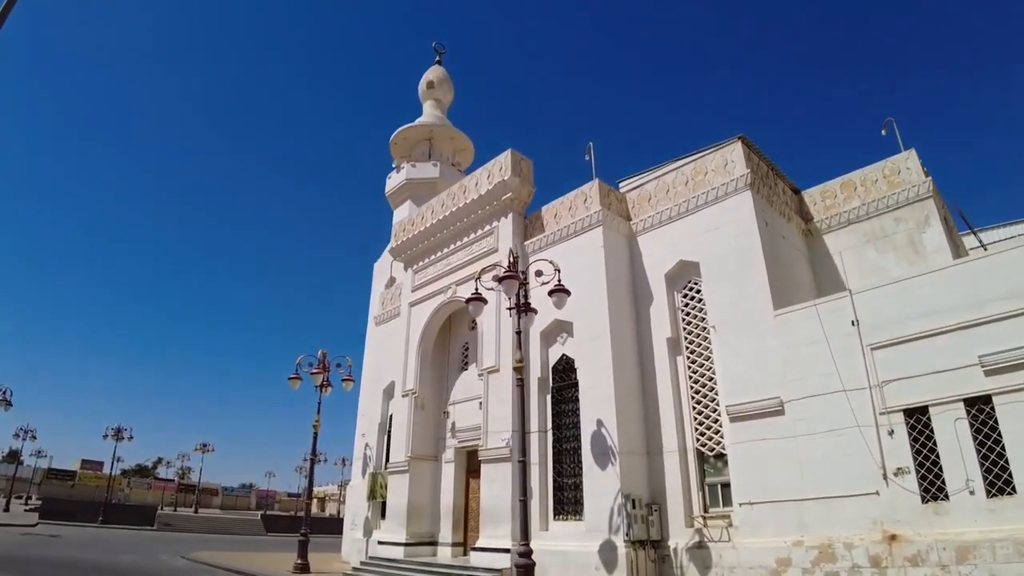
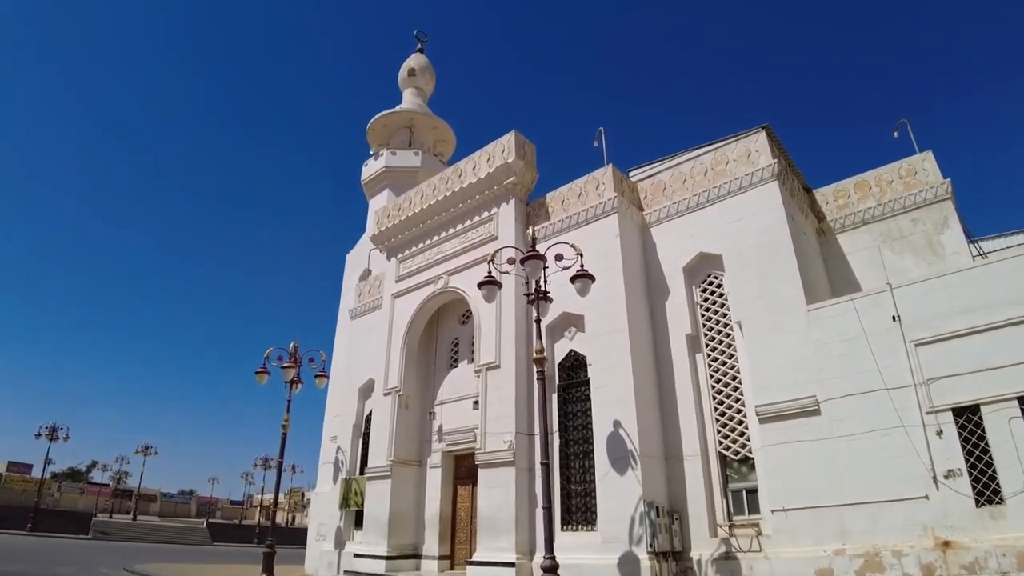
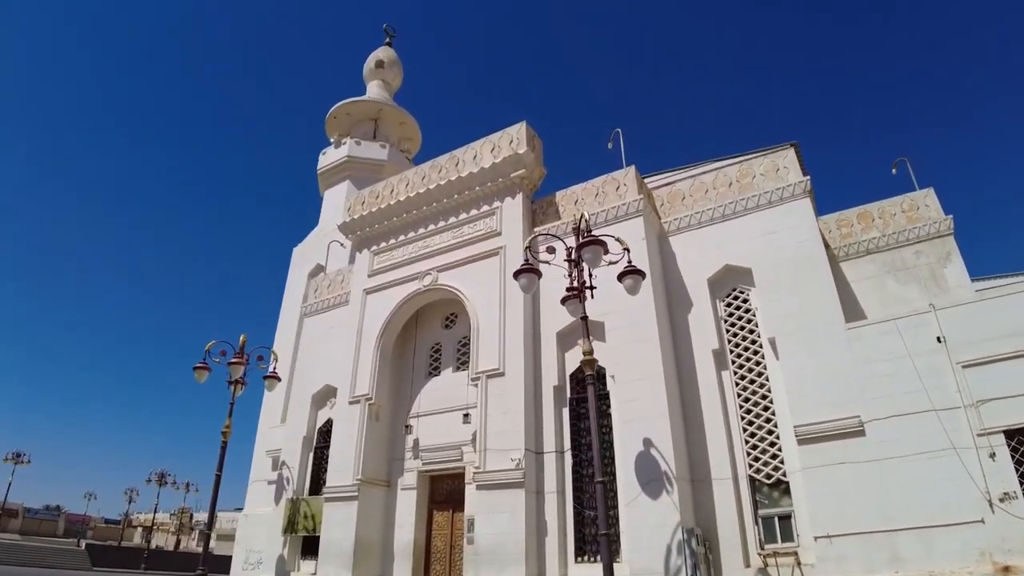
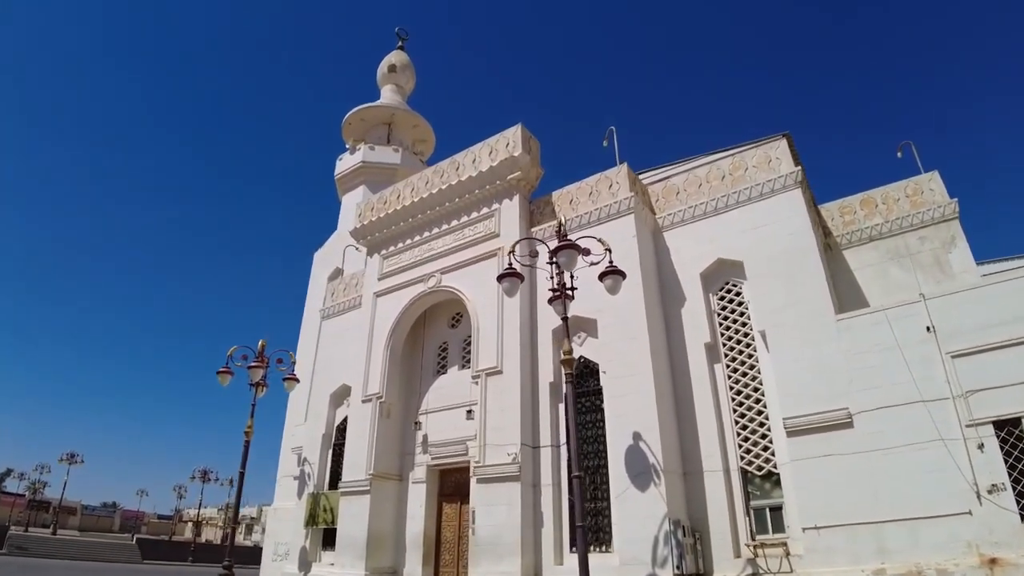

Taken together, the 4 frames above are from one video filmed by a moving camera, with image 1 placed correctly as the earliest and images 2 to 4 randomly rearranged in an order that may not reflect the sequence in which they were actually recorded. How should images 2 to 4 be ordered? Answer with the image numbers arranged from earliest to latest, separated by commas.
2, 4, 3
